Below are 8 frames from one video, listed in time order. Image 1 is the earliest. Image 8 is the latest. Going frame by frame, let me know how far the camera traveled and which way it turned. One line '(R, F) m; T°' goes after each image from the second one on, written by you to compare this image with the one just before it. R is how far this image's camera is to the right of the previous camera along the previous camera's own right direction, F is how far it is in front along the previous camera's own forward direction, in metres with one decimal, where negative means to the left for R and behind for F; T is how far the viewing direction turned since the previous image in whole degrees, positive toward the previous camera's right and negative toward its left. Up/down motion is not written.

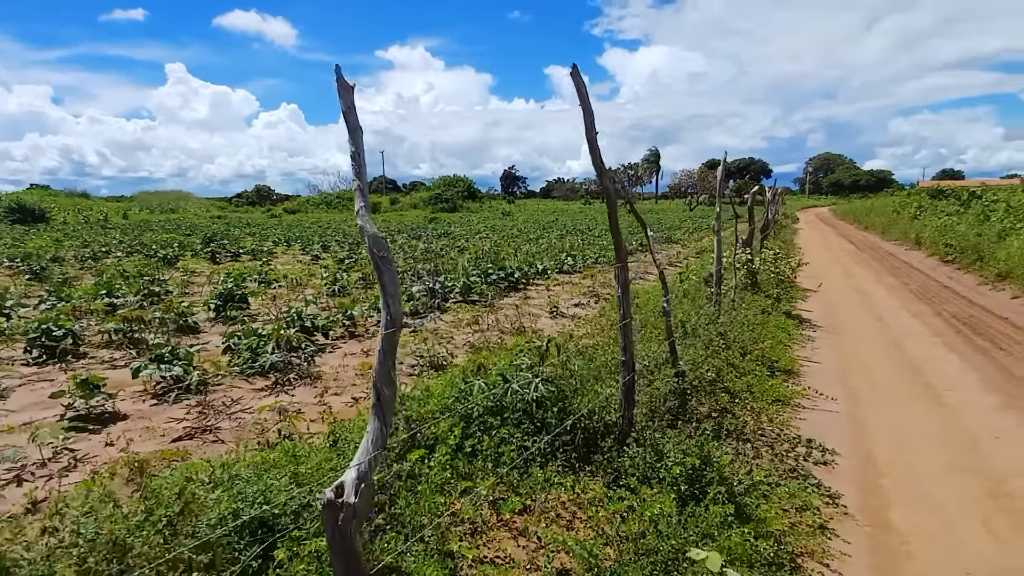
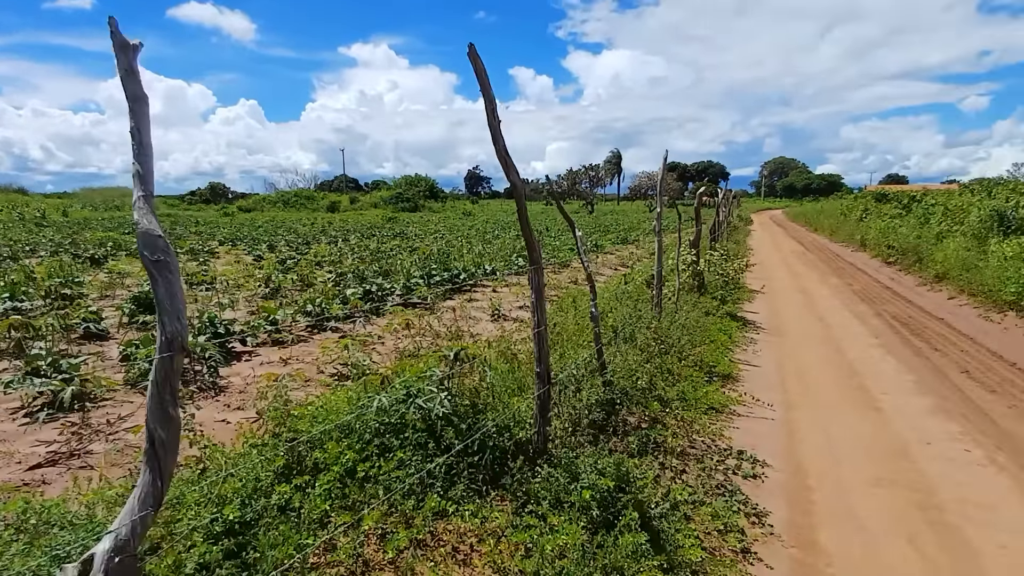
(+0.4, +0.4) m; +4°
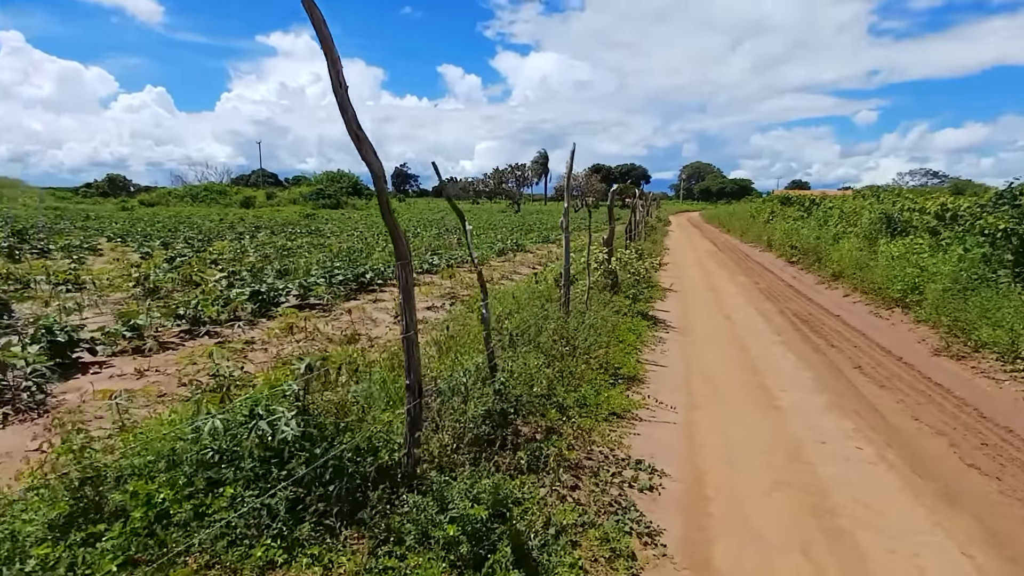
(+0.4, +0.5) m; +7°
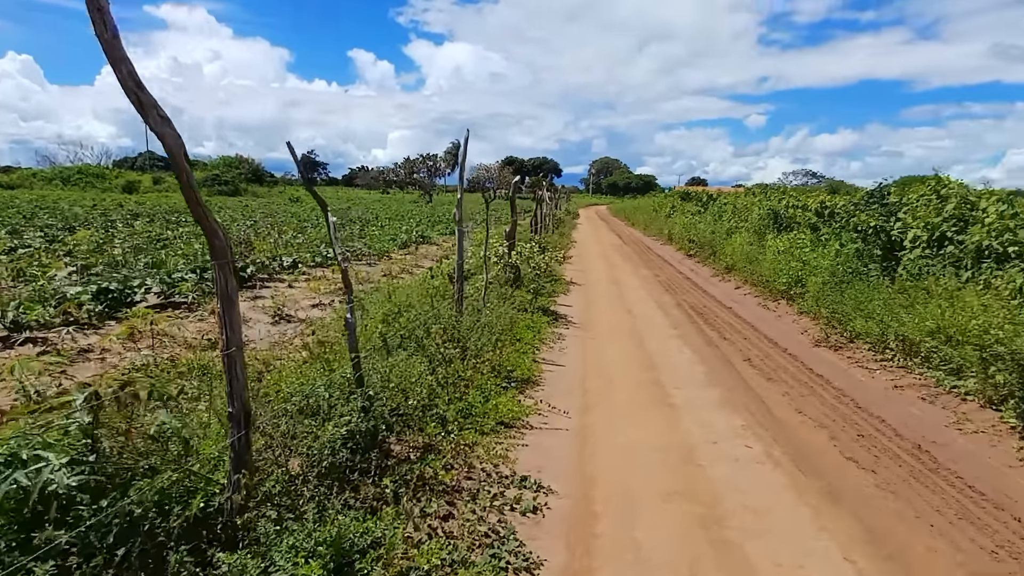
(+0.3, +0.5) m; +9°
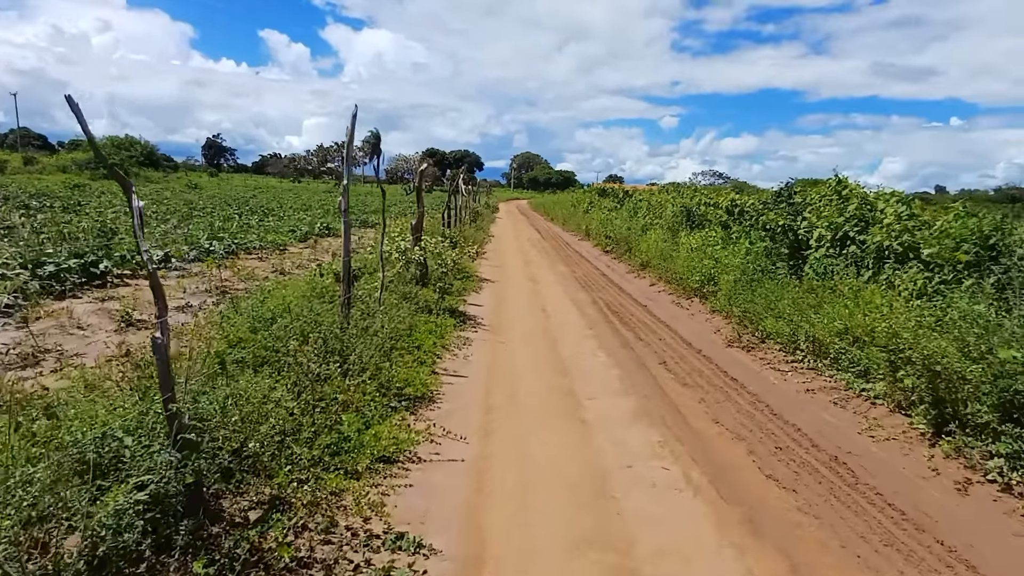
(+0.3, +0.8) m; +8°
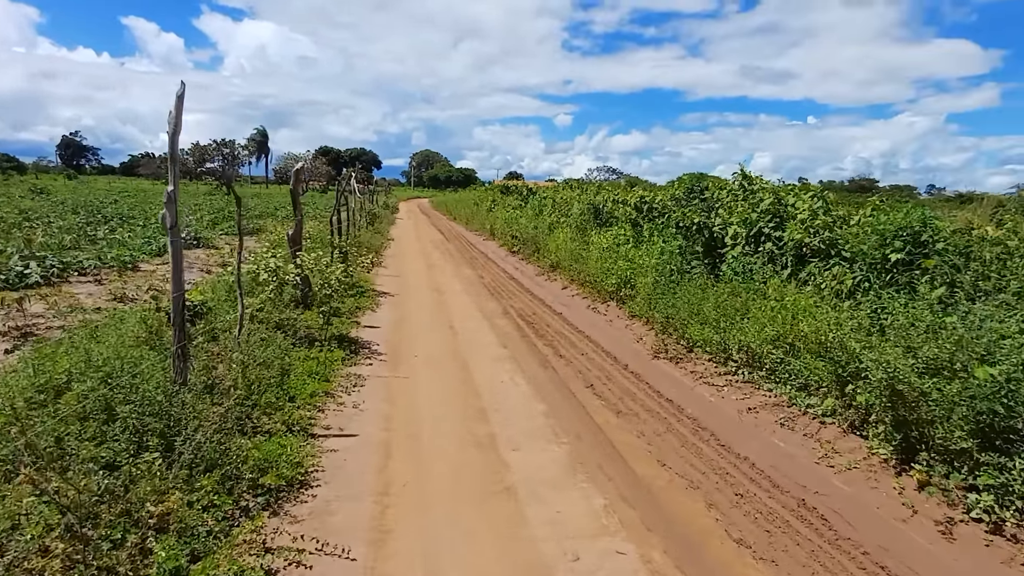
(+0.1, +1.3) m; +10°
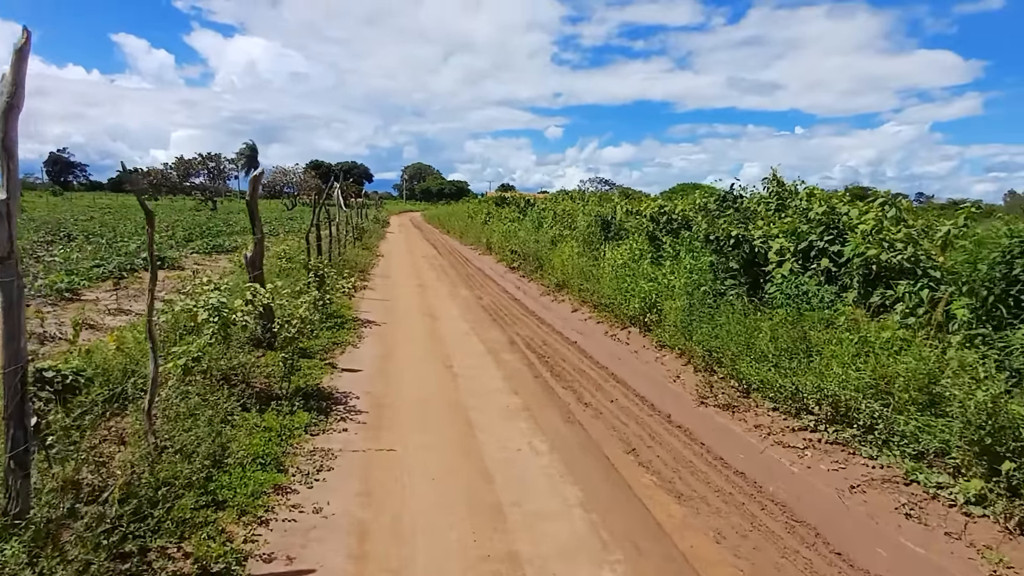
(-0.2, +1.7) m; +1°
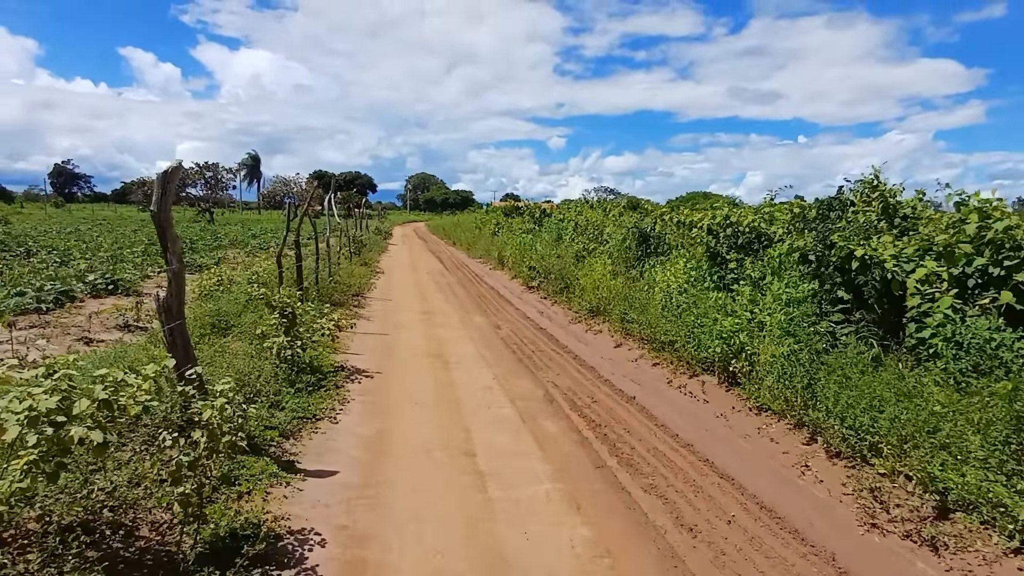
(-0.5, +2.7) m; 0°
